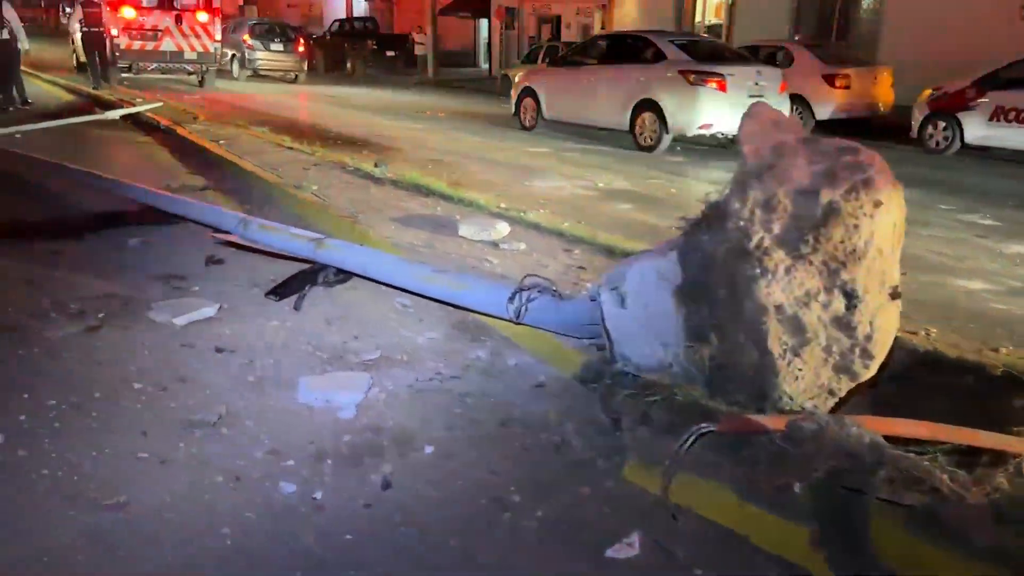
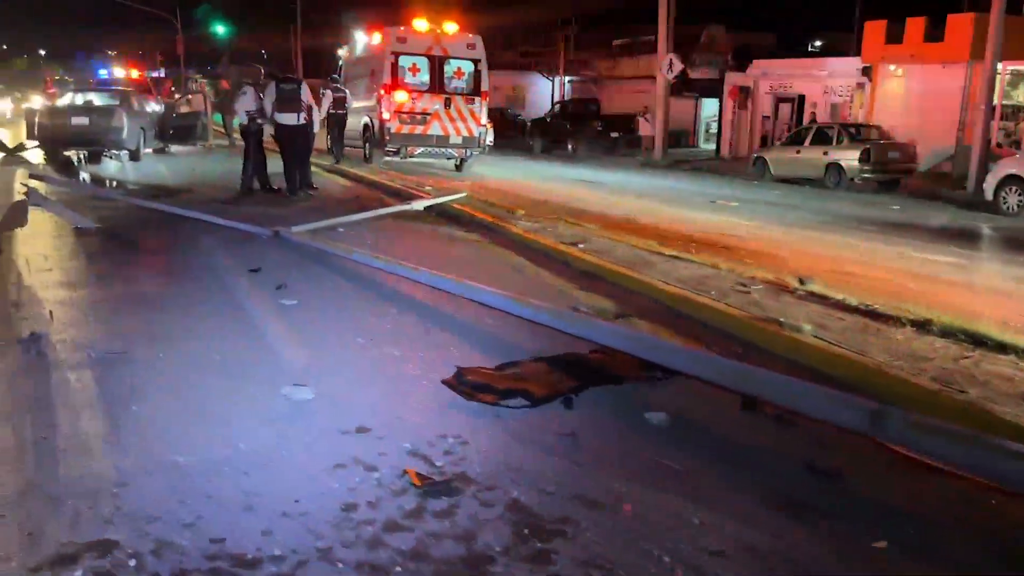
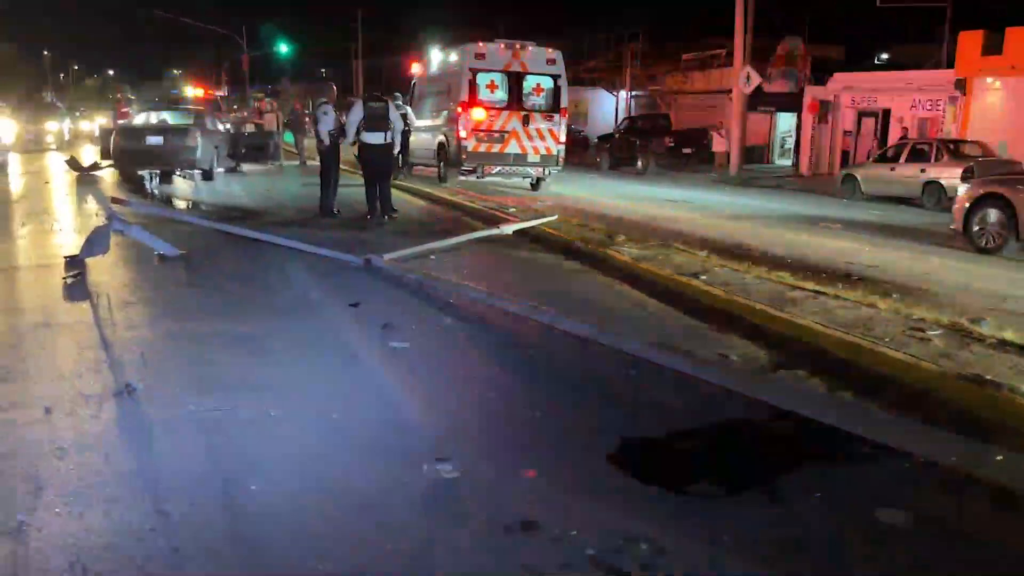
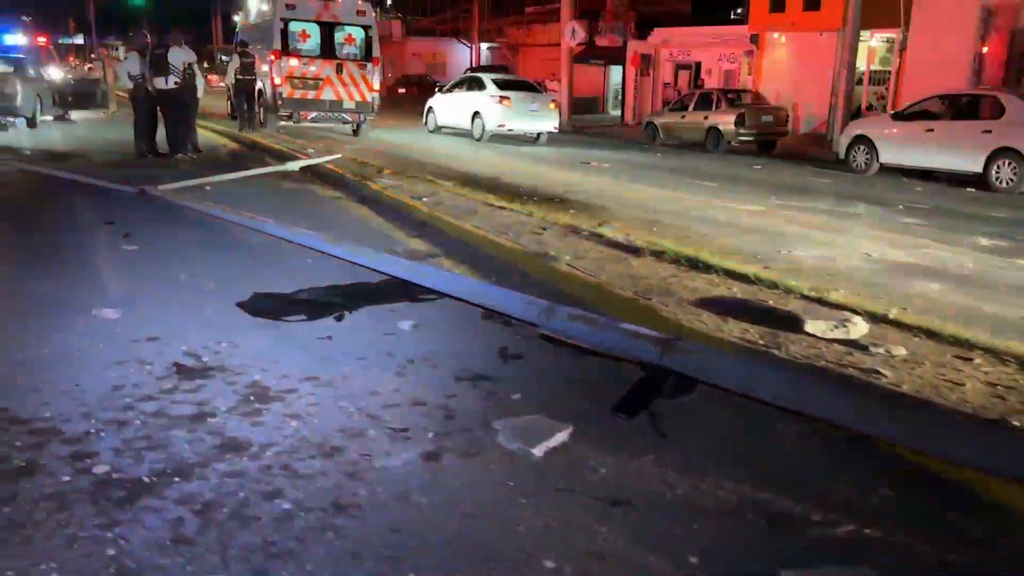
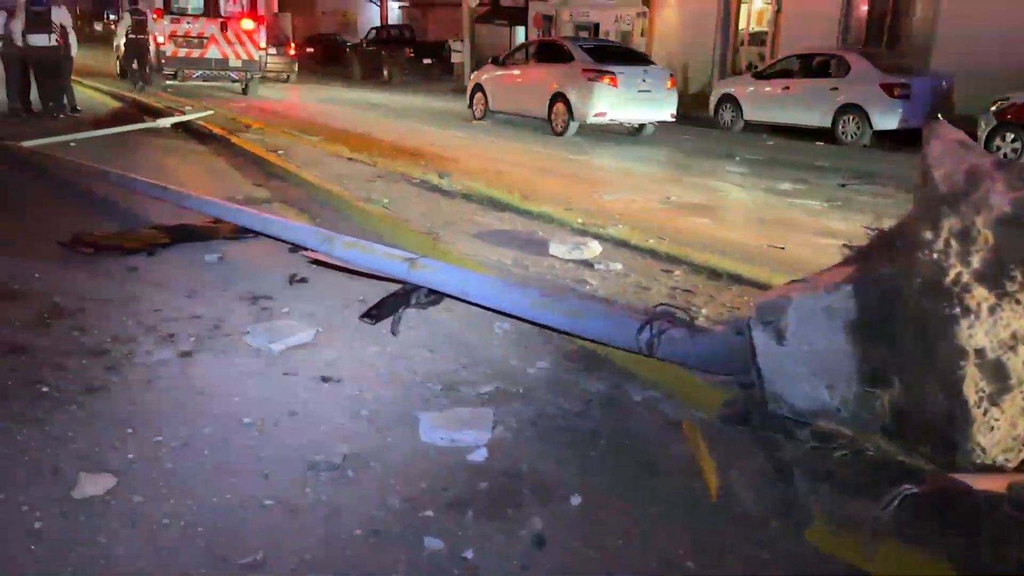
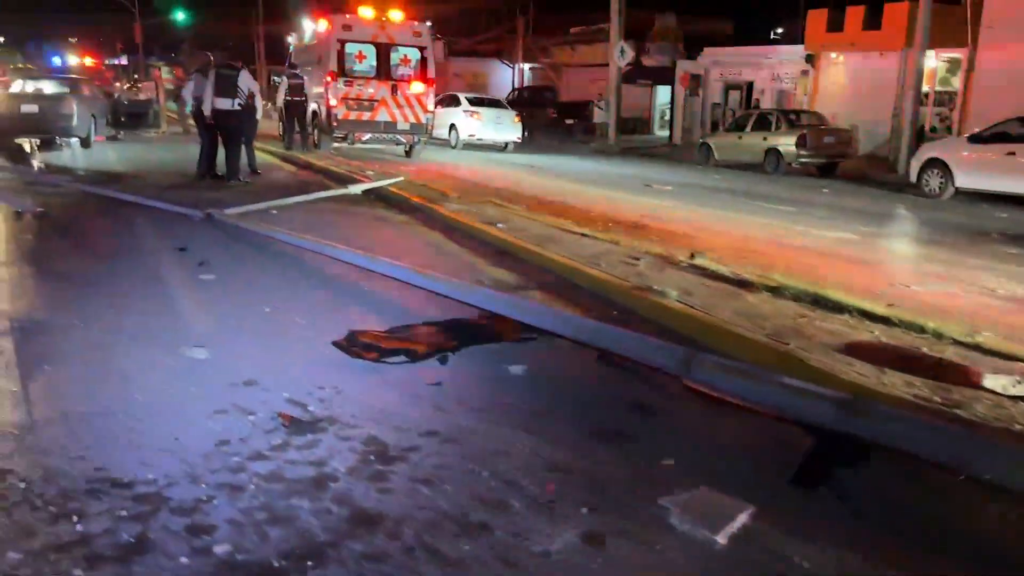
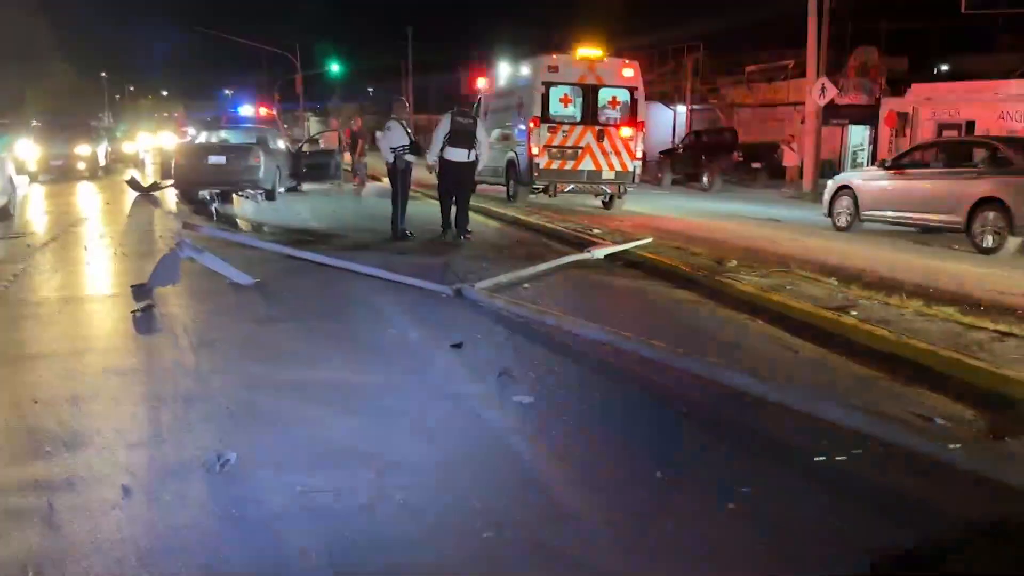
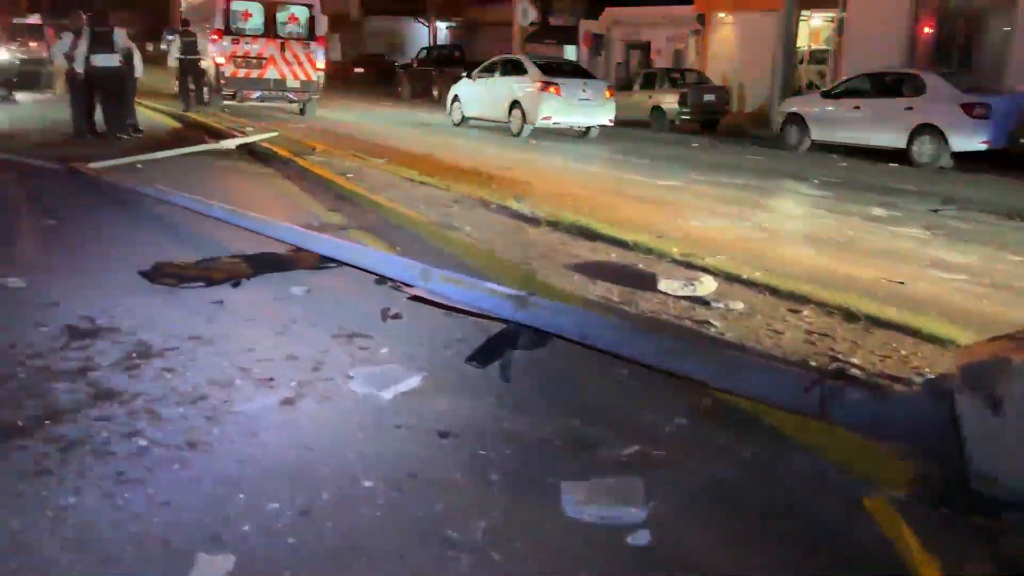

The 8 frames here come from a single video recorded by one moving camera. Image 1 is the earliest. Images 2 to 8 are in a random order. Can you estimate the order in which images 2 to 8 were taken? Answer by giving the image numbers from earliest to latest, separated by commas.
5, 8, 4, 6, 2, 3, 7
